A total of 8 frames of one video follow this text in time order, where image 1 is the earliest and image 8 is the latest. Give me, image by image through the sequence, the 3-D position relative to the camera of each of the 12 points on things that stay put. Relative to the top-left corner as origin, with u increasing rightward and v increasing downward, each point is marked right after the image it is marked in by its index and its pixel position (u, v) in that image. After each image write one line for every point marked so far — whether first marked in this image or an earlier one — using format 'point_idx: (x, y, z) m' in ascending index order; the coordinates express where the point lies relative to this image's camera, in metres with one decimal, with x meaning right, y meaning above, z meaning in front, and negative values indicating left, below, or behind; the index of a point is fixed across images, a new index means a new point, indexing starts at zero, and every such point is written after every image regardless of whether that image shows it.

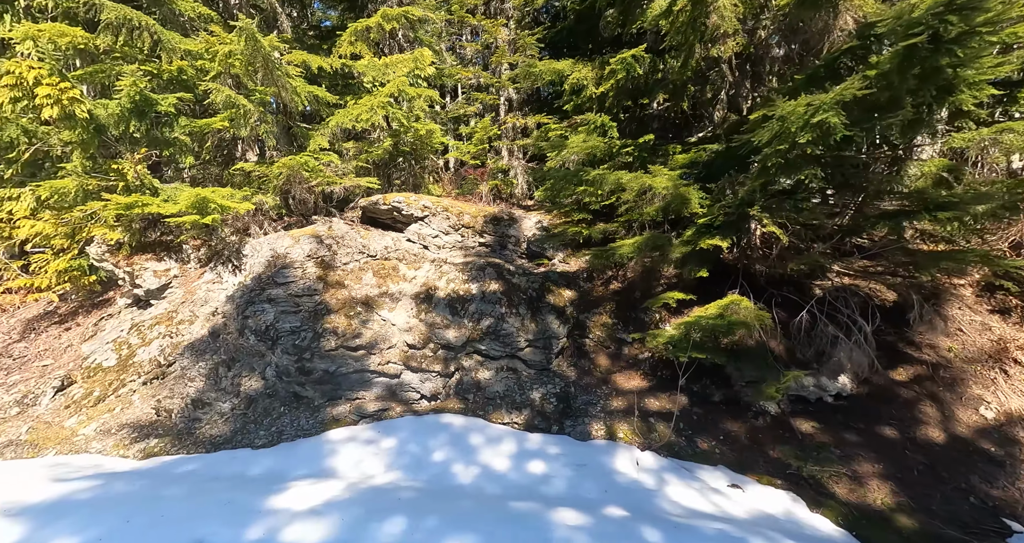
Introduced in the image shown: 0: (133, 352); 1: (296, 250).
0: (-4.0, -0.9, +5.7) m
1: (-2.5, +0.2, +6.2) m
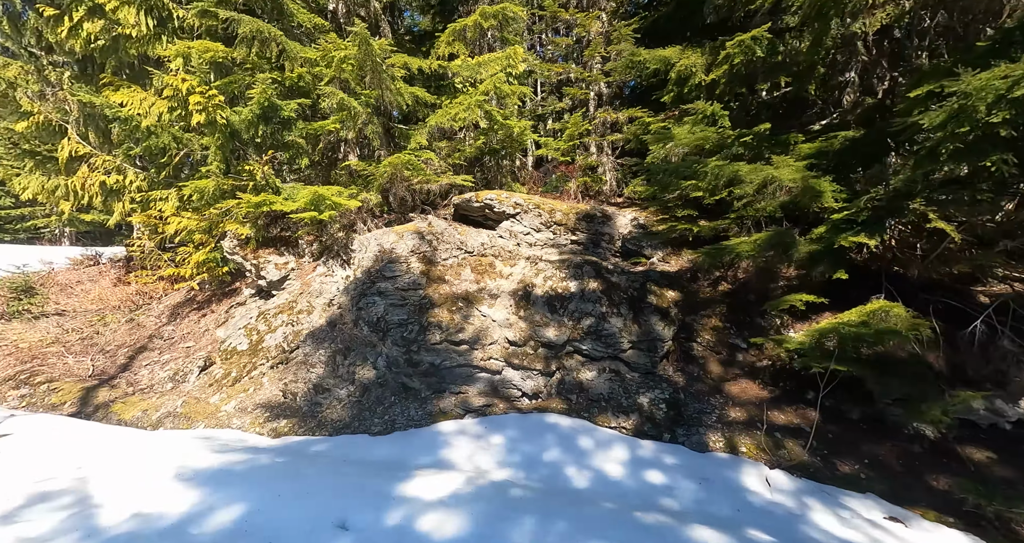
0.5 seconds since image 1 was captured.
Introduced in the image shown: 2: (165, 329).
0: (-2.8, -0.8, +6.2) m
1: (-1.3, +0.3, +6.4) m
2: (-5.2, -0.9, +8.0) m
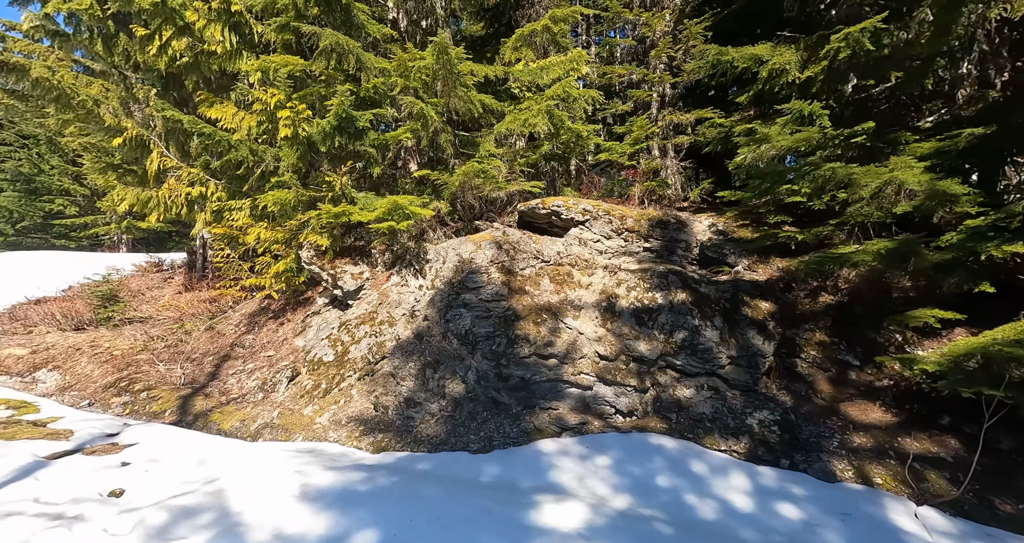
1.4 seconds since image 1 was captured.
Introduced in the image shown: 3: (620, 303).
0: (-1.9, -0.9, +6.2) m
1: (-0.4, +0.2, +6.3) m
2: (-4.1, -1.0, +8.2) m
3: (+1.1, -0.3, +5.5) m
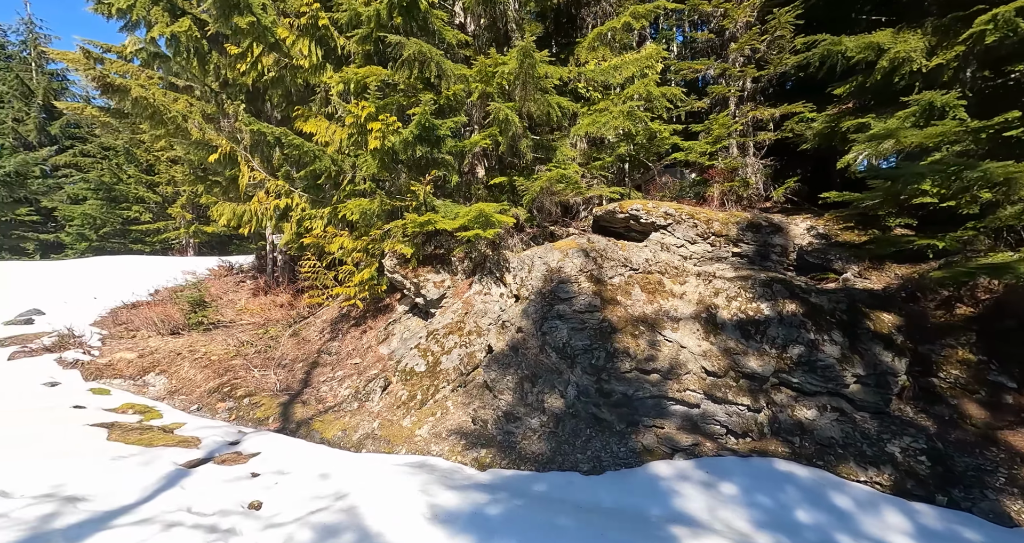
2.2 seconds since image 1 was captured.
0: (-0.9, -1.0, +6.2) m
1: (+0.7, +0.1, +6.2) m
2: (-2.9, -1.1, +8.4) m
3: (+2.1, -0.4, +5.2) m
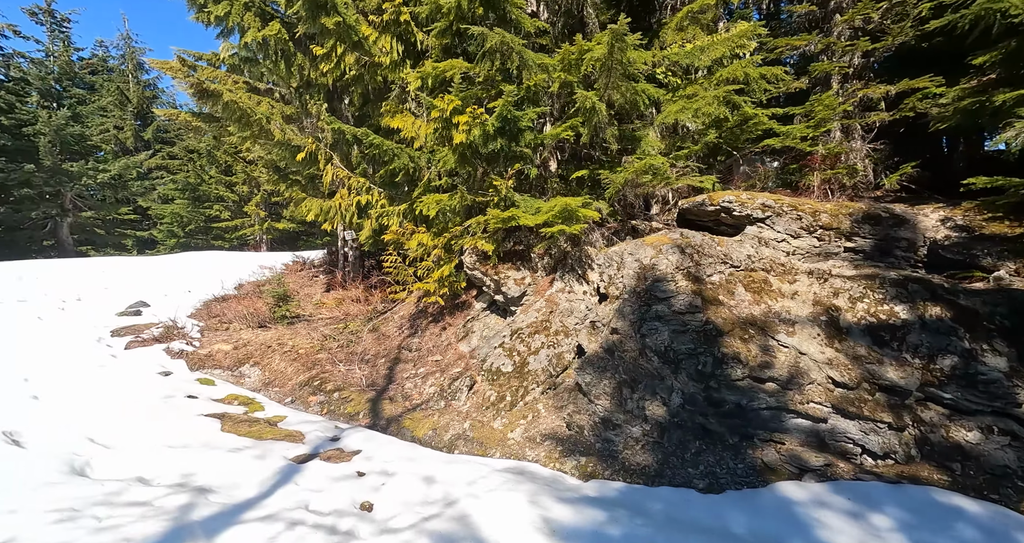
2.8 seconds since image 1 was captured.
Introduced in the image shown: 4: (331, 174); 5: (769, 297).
0: (+0.1, -1.0, +6.0) m
1: (+1.7, +0.1, +5.8) m
2: (-1.6, -1.1, +8.5) m
3: (+2.9, -0.4, +4.6) m
4: (-3.2, +1.7, +9.3) m
5: (+2.6, -0.2, +5.3) m
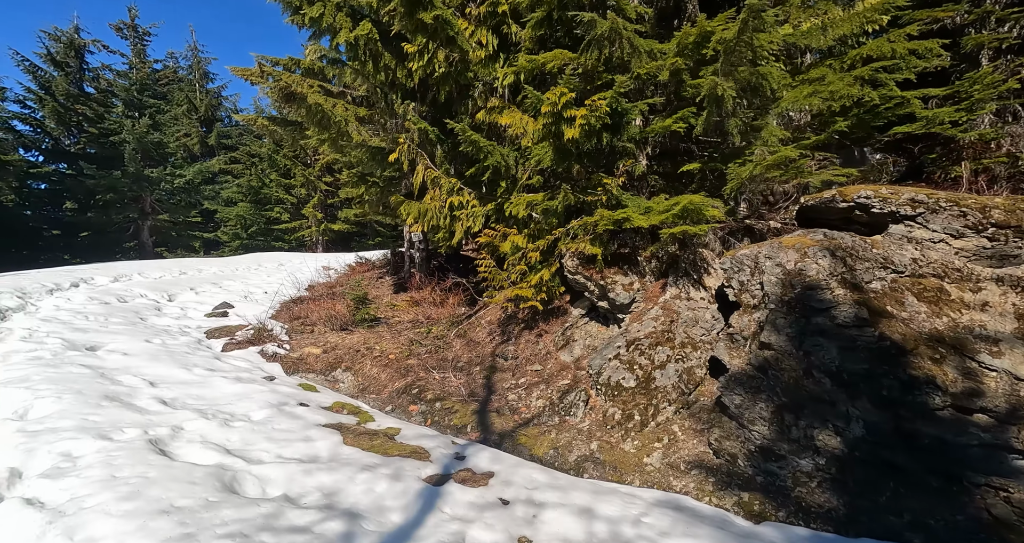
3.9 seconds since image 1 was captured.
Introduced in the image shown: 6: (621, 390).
0: (+1.4, -1.1, +5.5) m
1: (+2.9, 0.0, +5.1) m
2: (-0.1, -1.1, +8.1) m
3: (+4.1, -0.5, +3.9) m
4: (-1.6, +1.7, +9.1) m
5: (+3.8, -0.3, +4.6) m
6: (+1.1, -1.2, +5.6) m
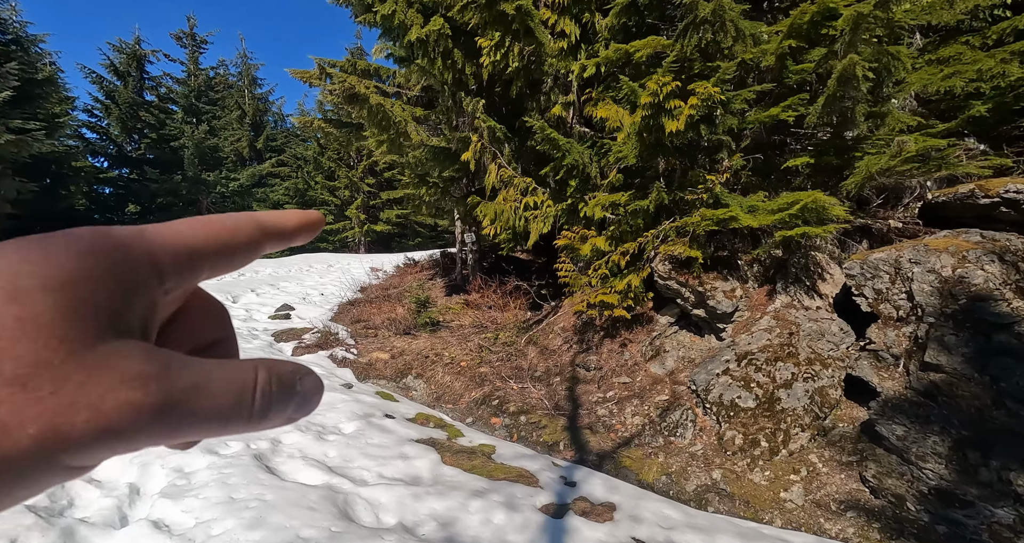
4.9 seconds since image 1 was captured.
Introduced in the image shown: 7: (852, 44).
0: (+2.4, -1.1, +4.9) m
1: (+3.9, 0.0, +4.4) m
2: (+1.1, -1.2, +7.6) m
3: (+4.9, -0.5, +3.1) m
4: (-0.3, +1.6, +8.7) m
5: (+4.7, -0.4, +3.8) m
6: (+2.1, -1.3, +5.0) m
7: (+3.8, +2.5, +5.9) m
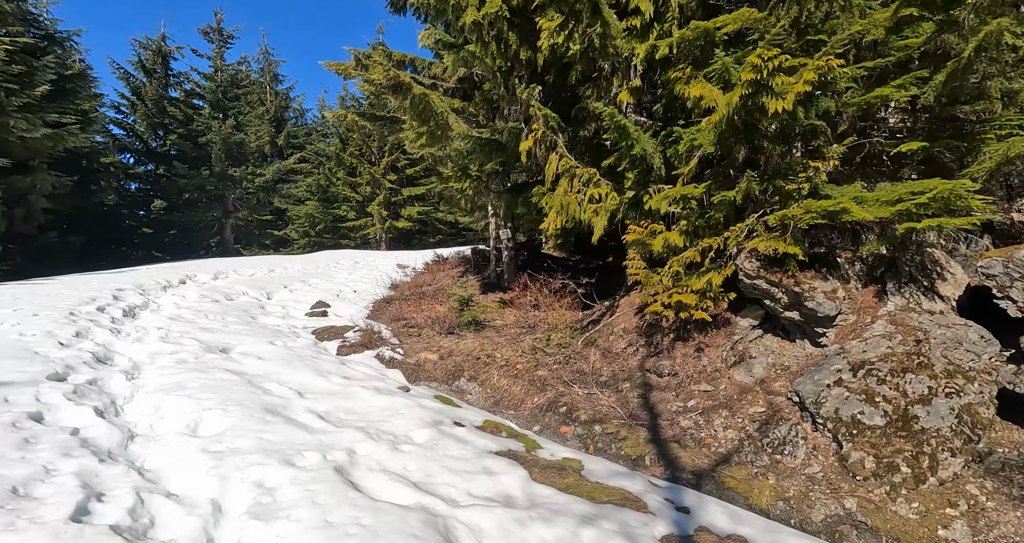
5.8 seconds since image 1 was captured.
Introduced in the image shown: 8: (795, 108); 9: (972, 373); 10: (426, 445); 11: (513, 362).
0: (+3.2, -1.1, +4.2) m
1: (+4.6, 0.0, +3.7) m
2: (+2.0, -1.2, +7.0) m
3: (+5.6, -0.6, +2.3) m
4: (+0.6, +1.7, +8.1) m
5: (+5.5, -0.4, +3.1) m
6: (+2.9, -1.3, +4.3) m
7: (+4.7, +2.5, +5.2) m
8: (+3.1, +1.8, +5.7) m
9: (+3.7, -0.8, +4.1) m
10: (-0.7, -1.5, +4.3) m
11: (+0.1, -1.4, +8.0) m
